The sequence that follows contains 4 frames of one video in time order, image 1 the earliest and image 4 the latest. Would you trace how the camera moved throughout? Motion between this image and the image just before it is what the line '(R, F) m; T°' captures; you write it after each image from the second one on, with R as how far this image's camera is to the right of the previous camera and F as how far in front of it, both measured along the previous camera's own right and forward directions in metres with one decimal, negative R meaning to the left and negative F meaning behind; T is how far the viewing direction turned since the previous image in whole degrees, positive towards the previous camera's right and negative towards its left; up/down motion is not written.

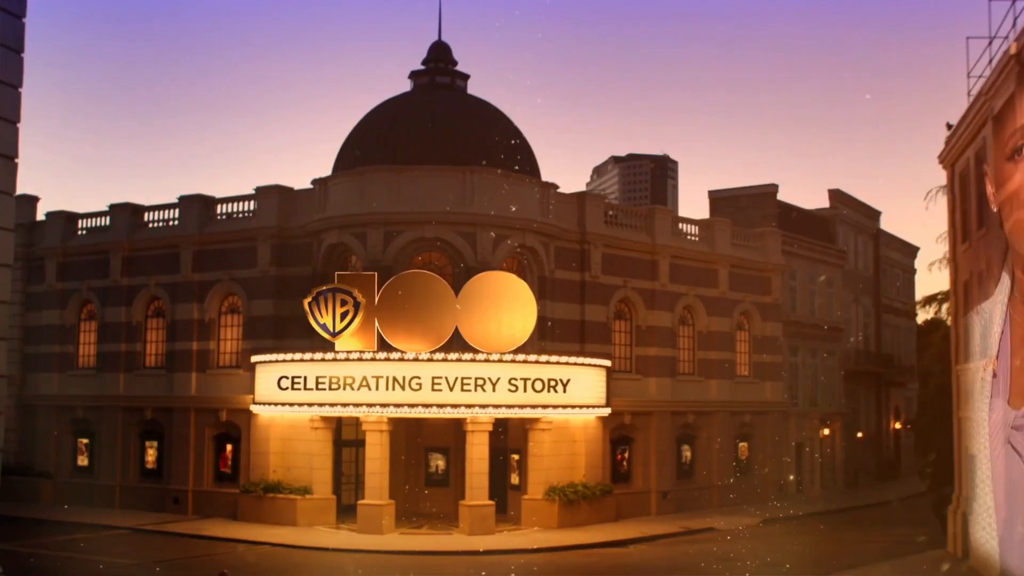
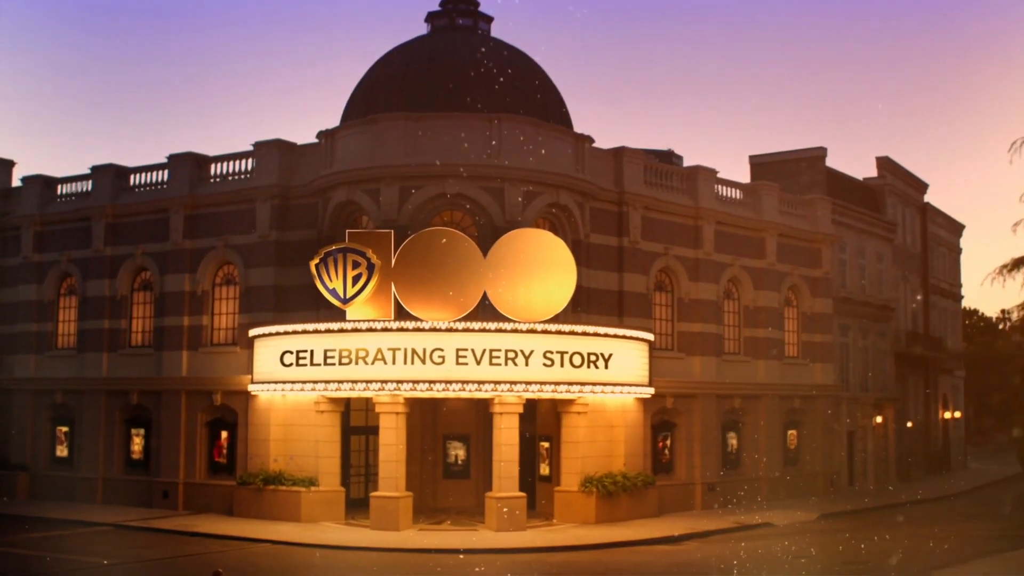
(-0.6, +4.1) m; 0°
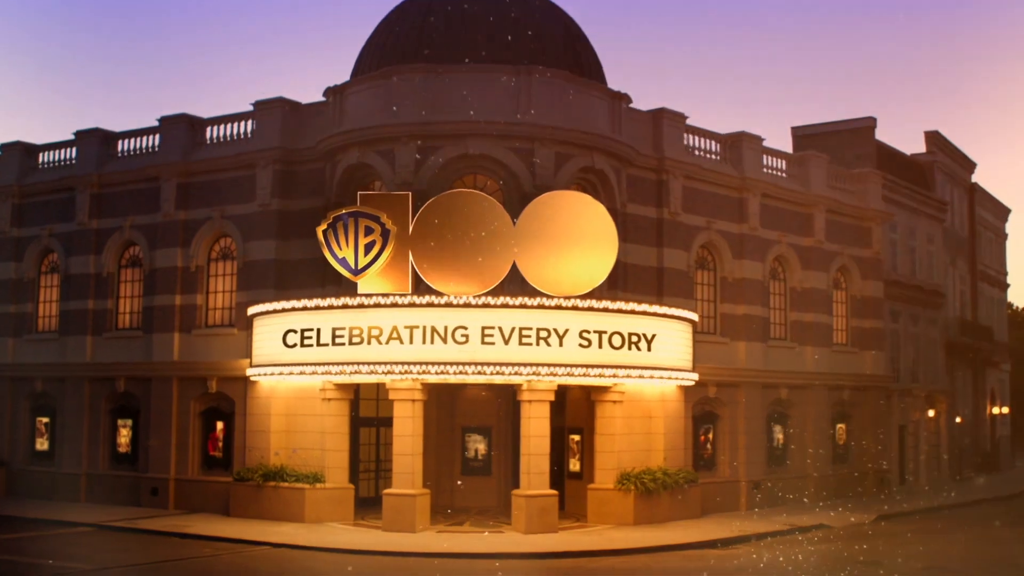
(-0.4, +3.4) m; 0°
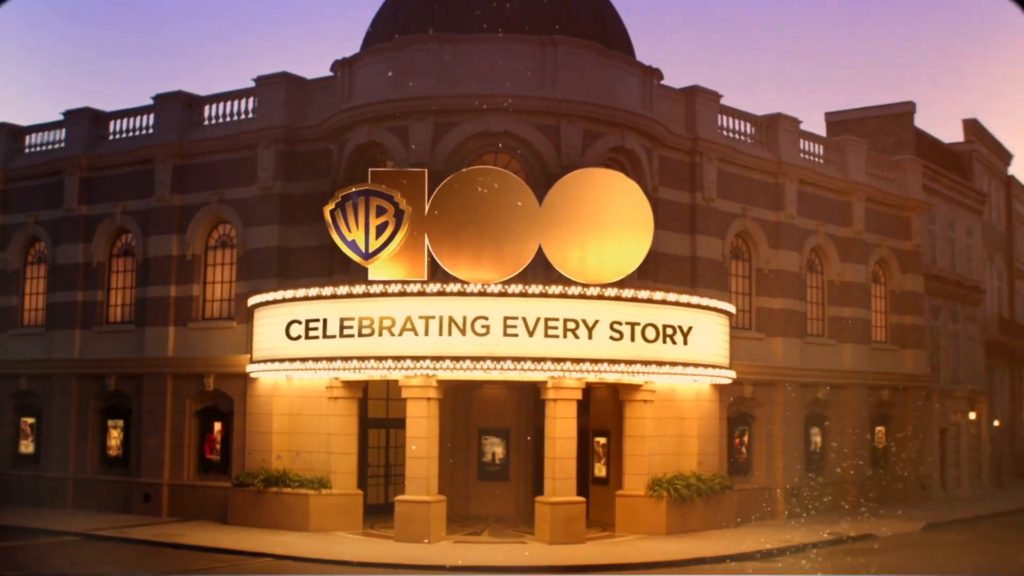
(-0.3, +2.3) m; 0°
